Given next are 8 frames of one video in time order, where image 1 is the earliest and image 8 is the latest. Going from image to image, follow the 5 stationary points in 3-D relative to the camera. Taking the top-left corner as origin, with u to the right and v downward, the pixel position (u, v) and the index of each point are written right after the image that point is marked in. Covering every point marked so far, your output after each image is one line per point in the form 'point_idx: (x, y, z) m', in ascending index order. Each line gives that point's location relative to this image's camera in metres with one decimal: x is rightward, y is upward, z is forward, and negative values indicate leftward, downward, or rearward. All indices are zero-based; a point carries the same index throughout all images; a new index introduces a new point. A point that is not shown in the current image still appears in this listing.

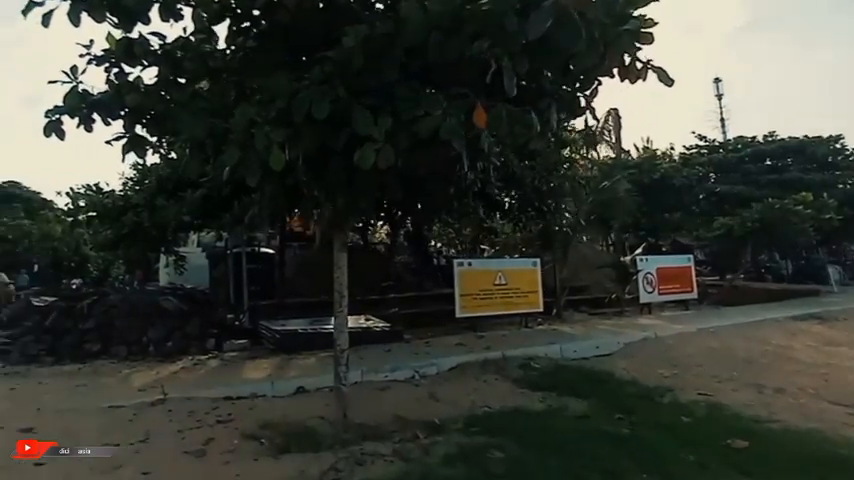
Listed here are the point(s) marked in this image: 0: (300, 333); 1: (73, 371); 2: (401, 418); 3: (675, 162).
0: (-2.2, -1.7, +8.7) m
1: (-5.5, -2.0, +7.5) m
2: (-0.3, -1.7, +4.7) m
3: (+9.1, +2.8, +17.6) m
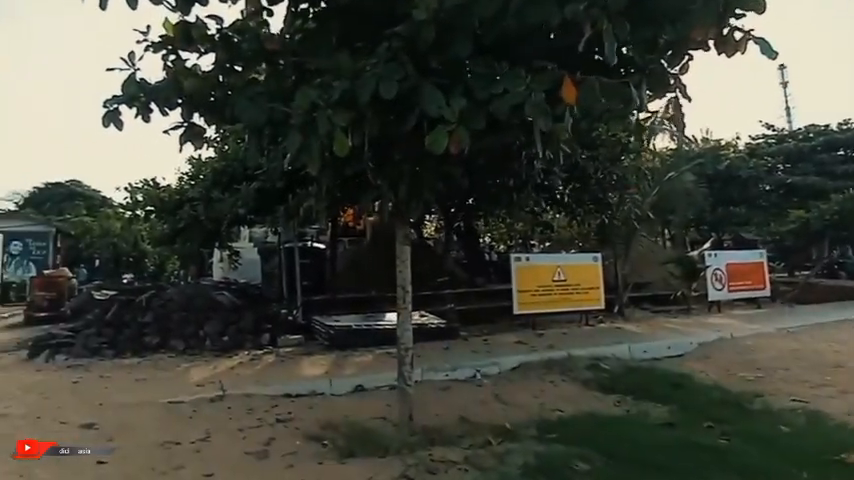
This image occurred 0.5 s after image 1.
0: (-1.2, -1.6, +8.5) m
1: (-4.6, -1.9, +7.6) m
2: (+0.4, -1.6, +4.4) m
3: (+10.7, +3.0, +16.5) m
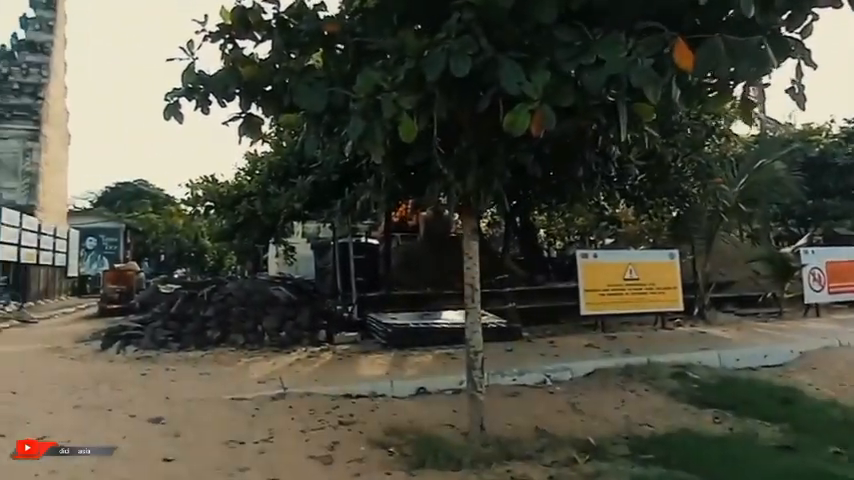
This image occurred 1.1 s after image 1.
0: (-0.2, -1.5, +8.3) m
1: (-3.7, -1.9, +7.7) m
2: (+1.0, -1.6, +4.0) m
3: (+12.4, +3.1, +15.0) m
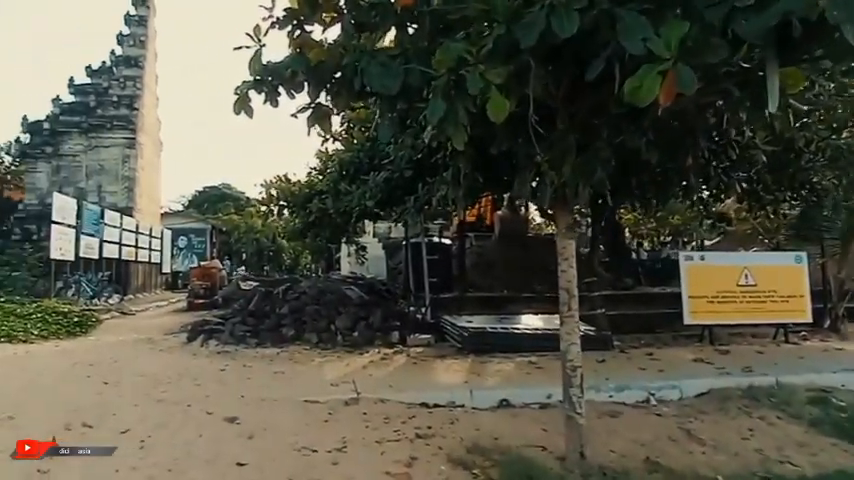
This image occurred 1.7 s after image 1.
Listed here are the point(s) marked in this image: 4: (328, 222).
0: (+1.0, -1.5, +7.8) m
1: (-2.5, -1.8, +7.7) m
2: (+1.6, -1.6, +3.4) m
3: (+14.5, +3.0, +12.7) m
4: (-1.6, +0.3, +7.9) m
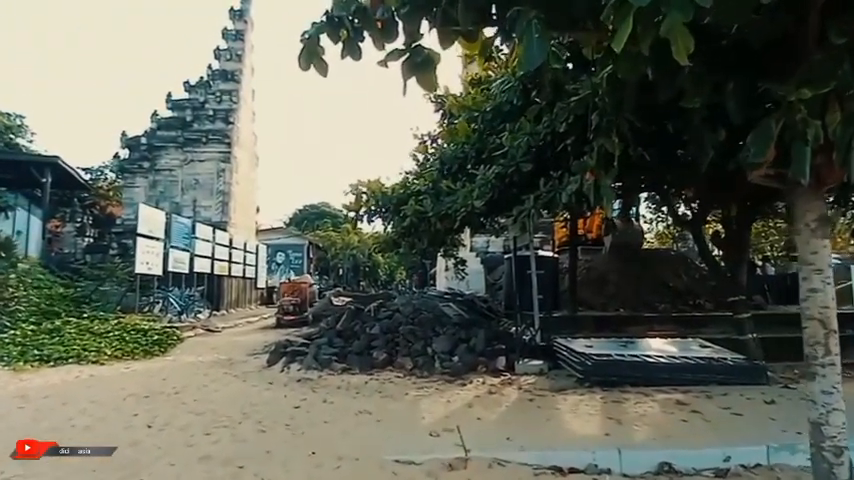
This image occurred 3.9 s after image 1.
0: (+2.5, -1.6, +6.3) m
1: (-1.0, -2.0, +6.8) m
2: (+2.3, -1.5, +1.8) m
3: (+16.6, +2.9, +9.0) m
4: (-0.1, +0.1, +6.9) m
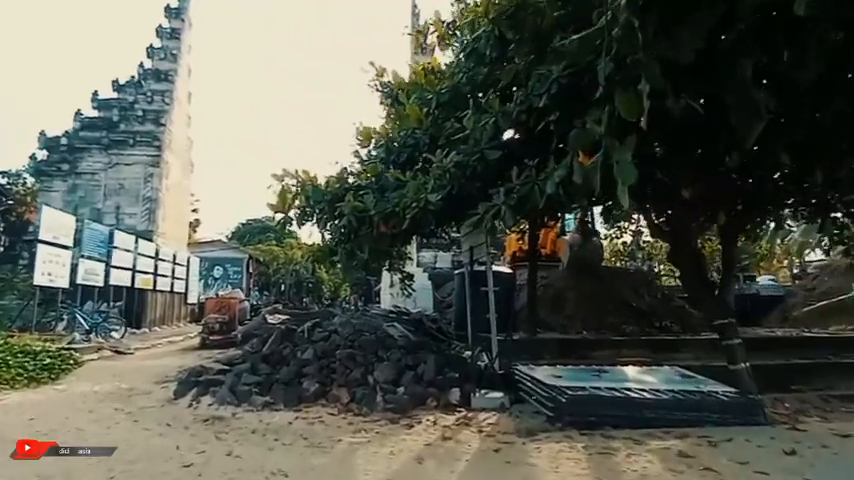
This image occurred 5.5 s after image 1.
0: (+1.9, -1.7, +5.2) m
1: (-1.6, -2.0, +5.4) m
2: (+2.1, -1.5, +0.8) m
3: (+15.7, +2.4, +9.4) m
4: (-0.7, +0.1, +5.7) m
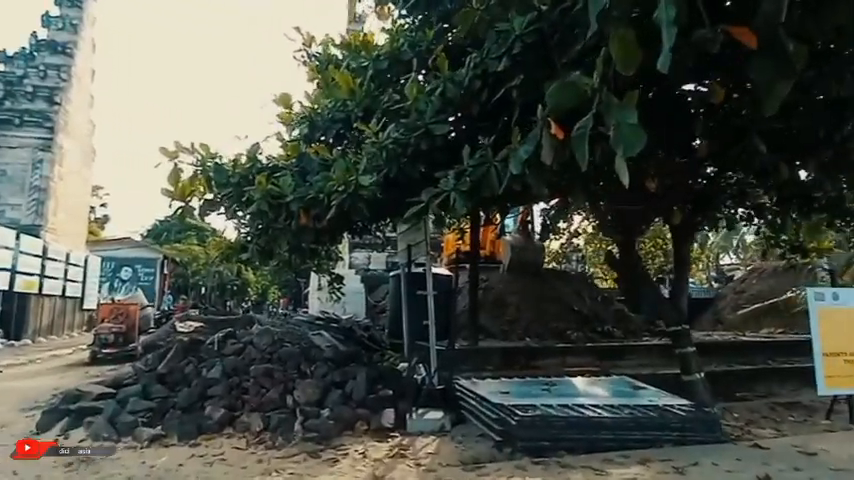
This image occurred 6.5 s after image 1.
0: (+1.2, -1.7, +4.6) m
1: (-2.3, -2.0, +4.3) m
2: (+2.1, -1.5, +0.2) m
3: (+14.4, +2.2, +10.6) m
4: (-1.4, +0.1, +4.7) m
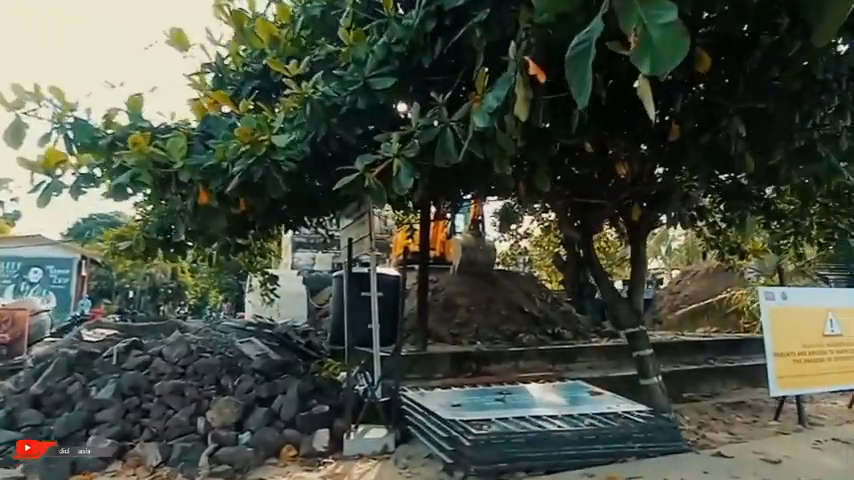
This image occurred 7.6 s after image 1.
0: (+0.7, -1.6, +3.9) m
1: (-2.7, -1.9, +3.3) m
2: (+2.0, -1.4, -0.3) m
3: (+13.2, +2.1, +11.4) m
4: (-1.9, +0.2, +3.8) m
